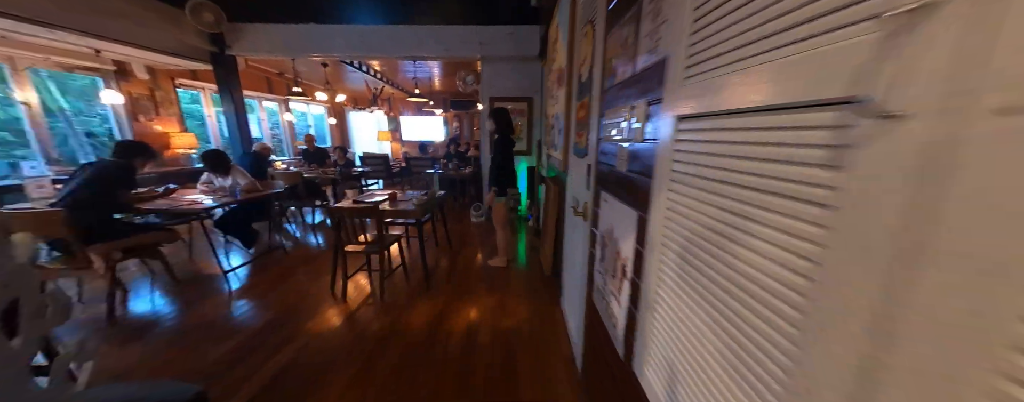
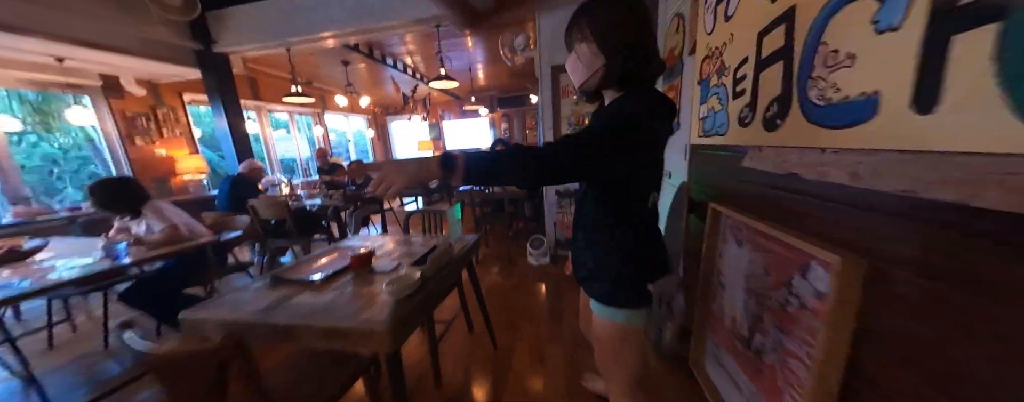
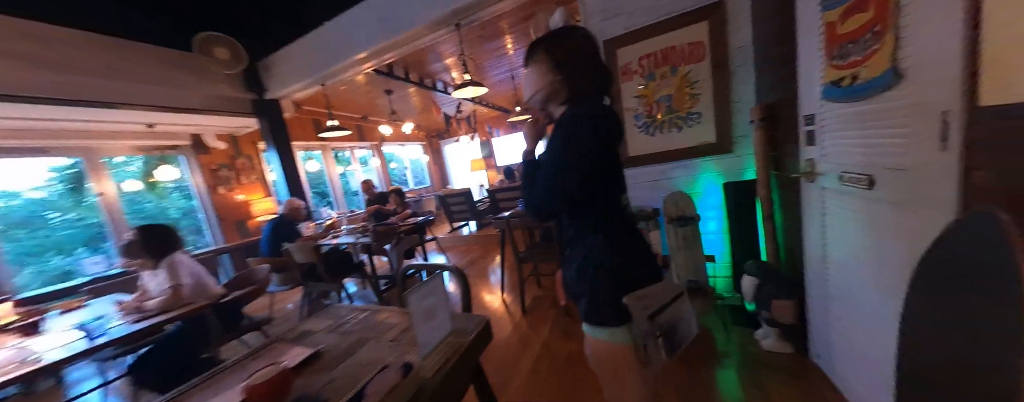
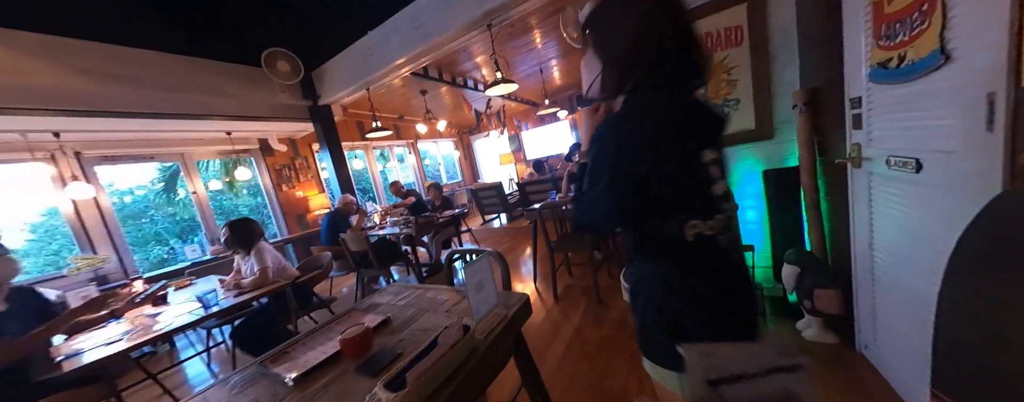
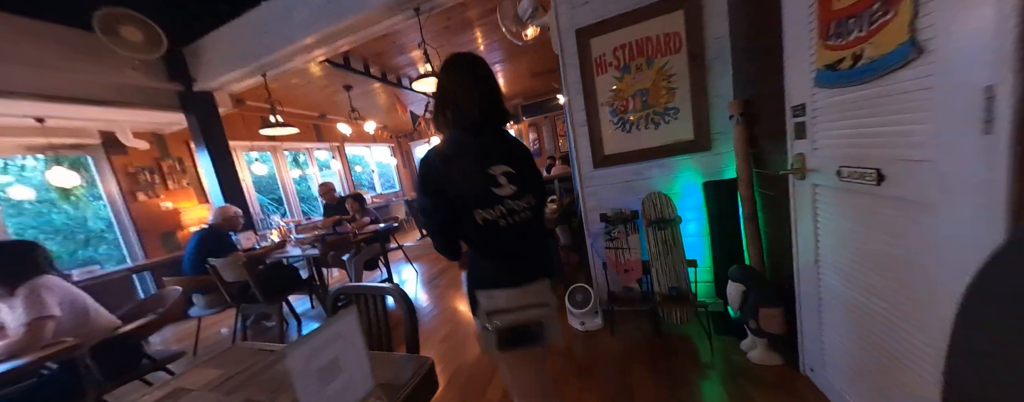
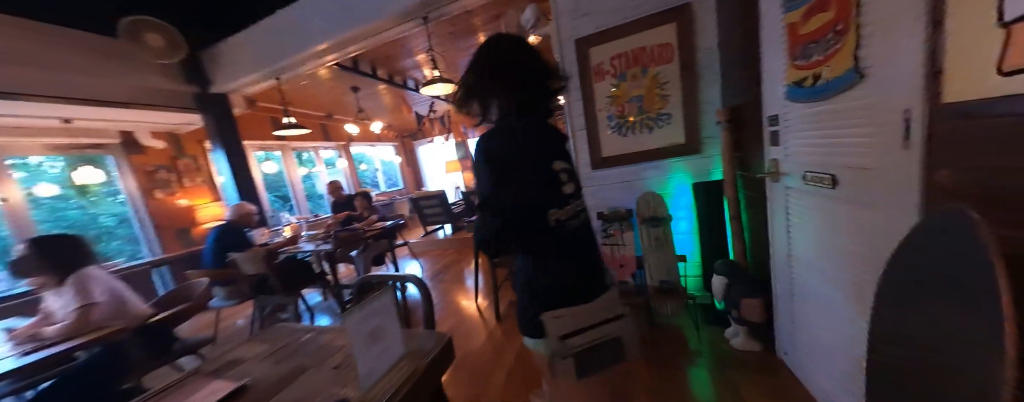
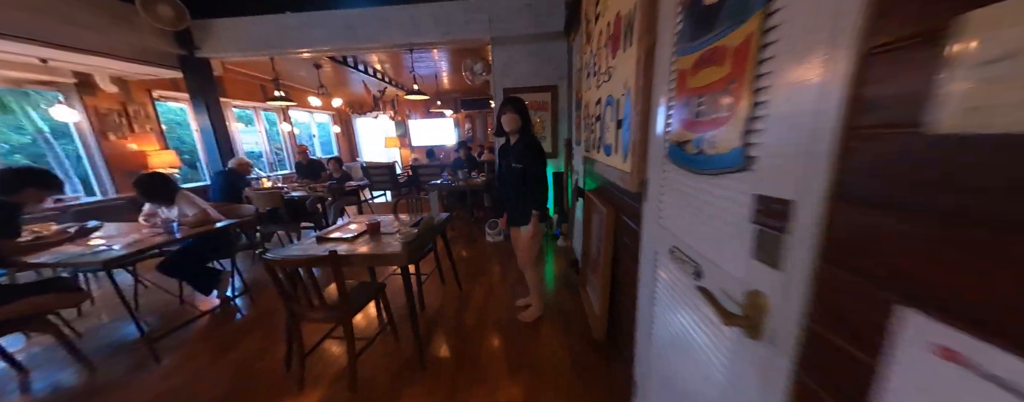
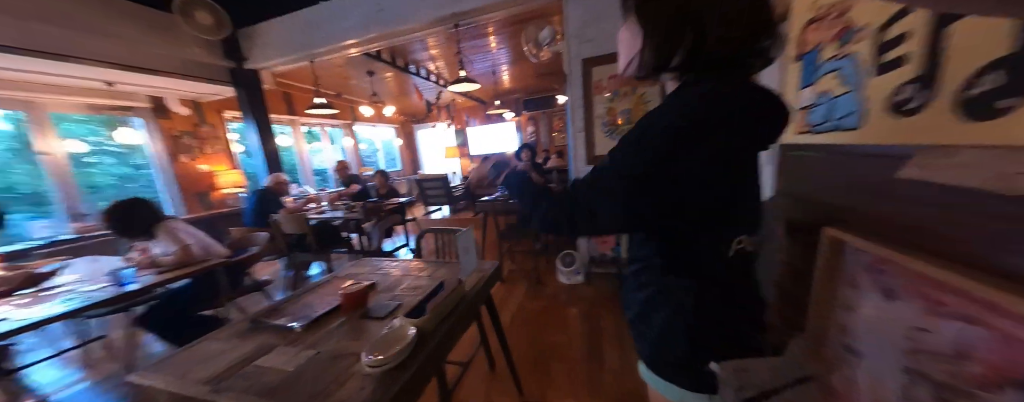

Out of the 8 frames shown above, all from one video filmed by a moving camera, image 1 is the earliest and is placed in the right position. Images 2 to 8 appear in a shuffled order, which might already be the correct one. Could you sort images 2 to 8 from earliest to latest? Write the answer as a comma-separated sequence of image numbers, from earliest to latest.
7, 2, 8, 4, 3, 6, 5
